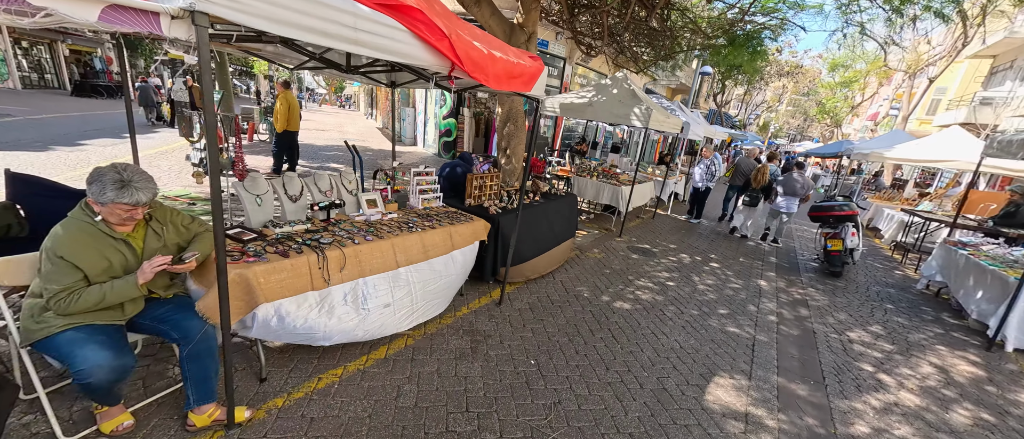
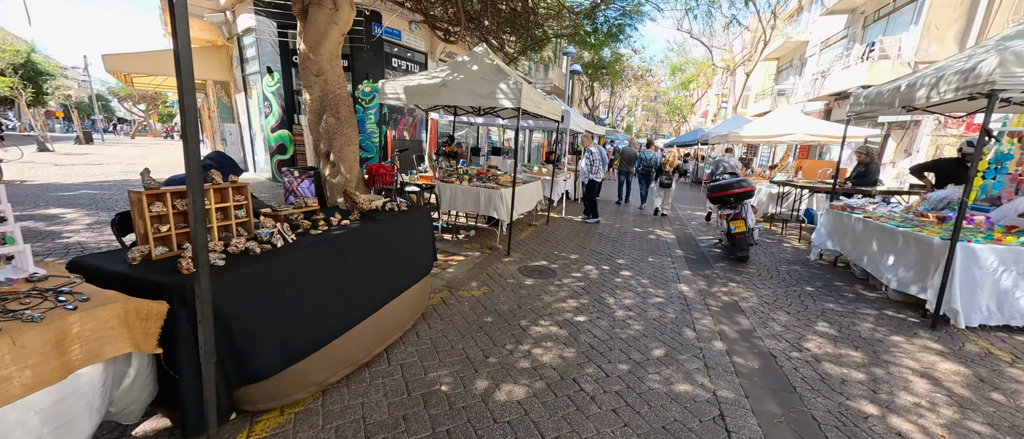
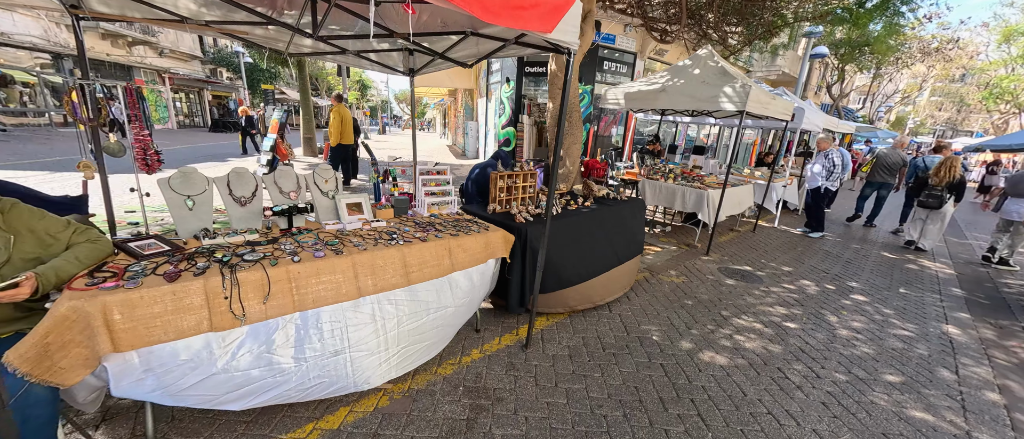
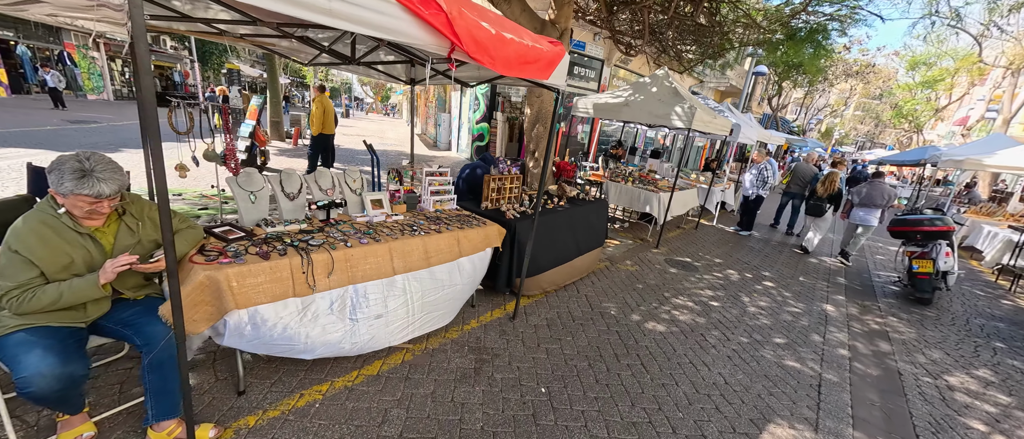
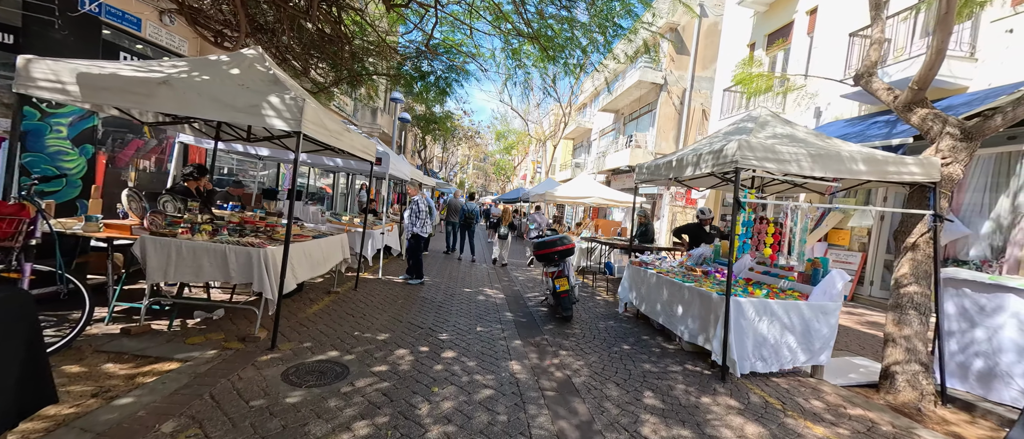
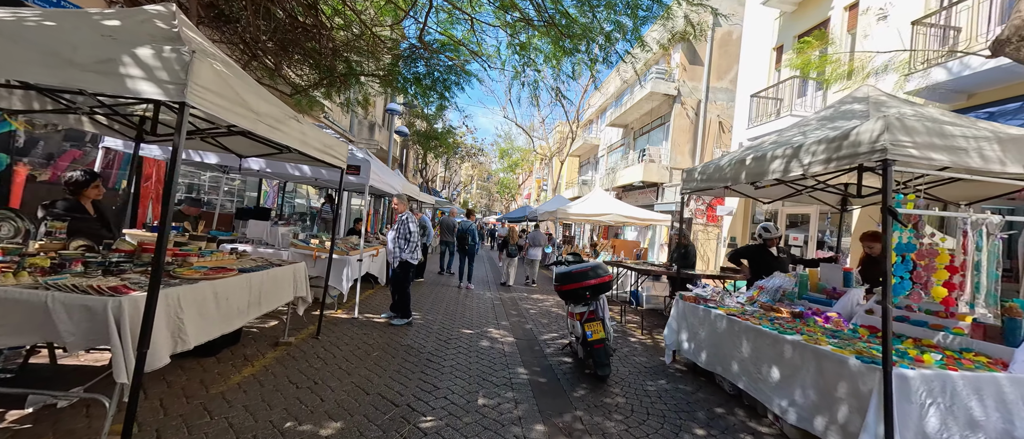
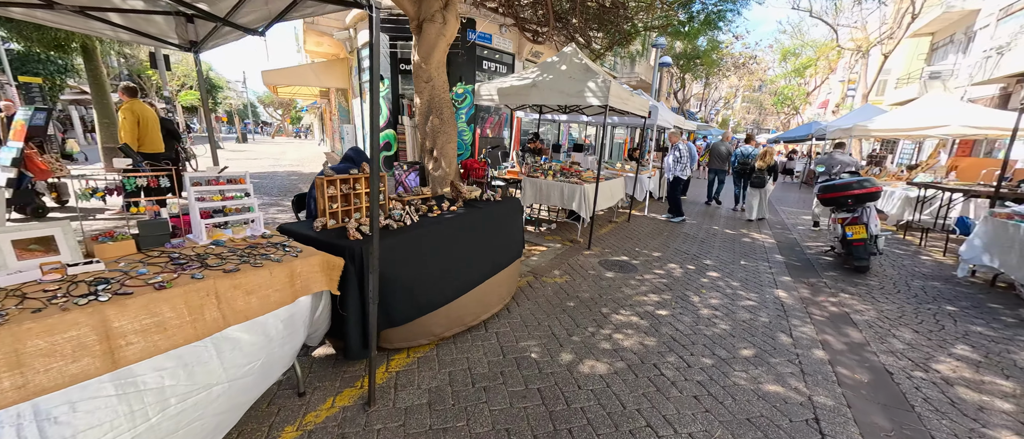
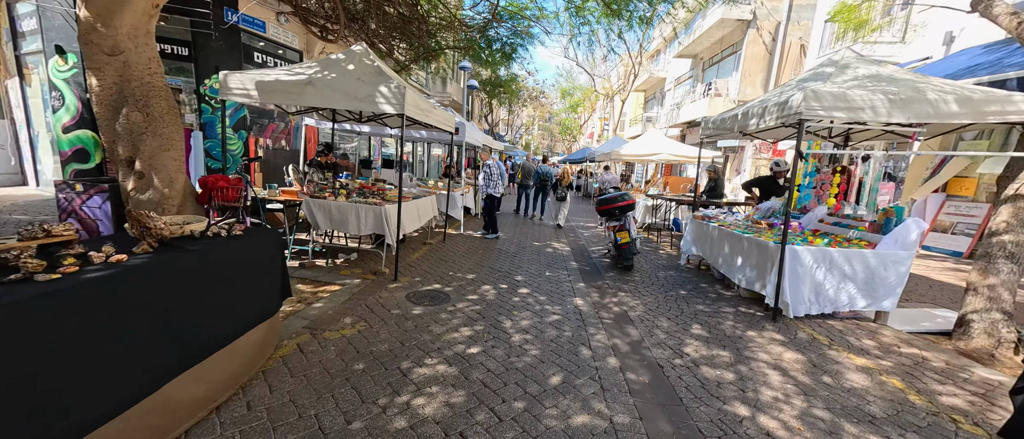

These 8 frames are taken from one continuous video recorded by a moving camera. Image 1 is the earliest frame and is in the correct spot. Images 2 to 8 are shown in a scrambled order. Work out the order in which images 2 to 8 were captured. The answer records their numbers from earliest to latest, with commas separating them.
4, 3, 7, 2, 8, 5, 6
